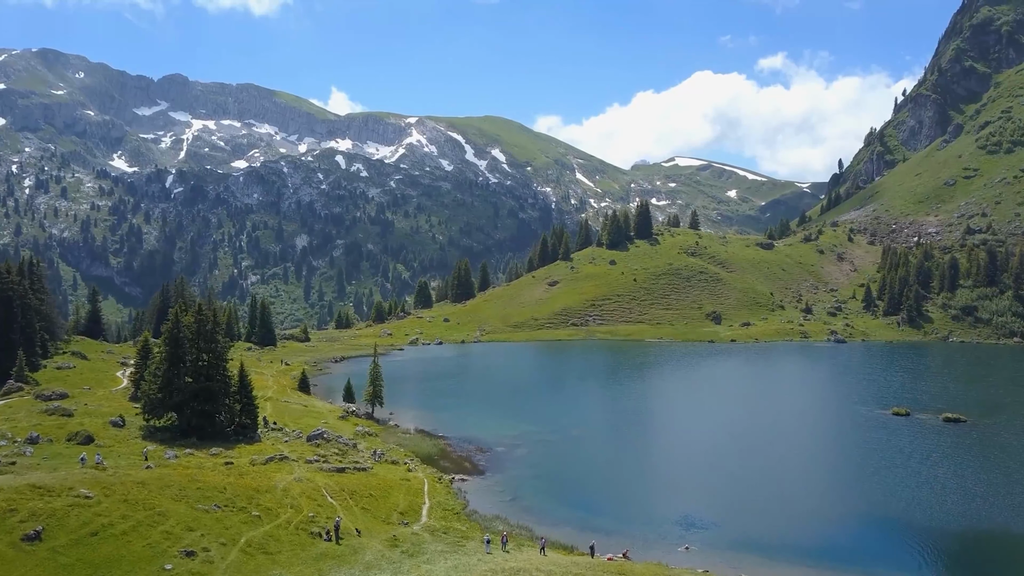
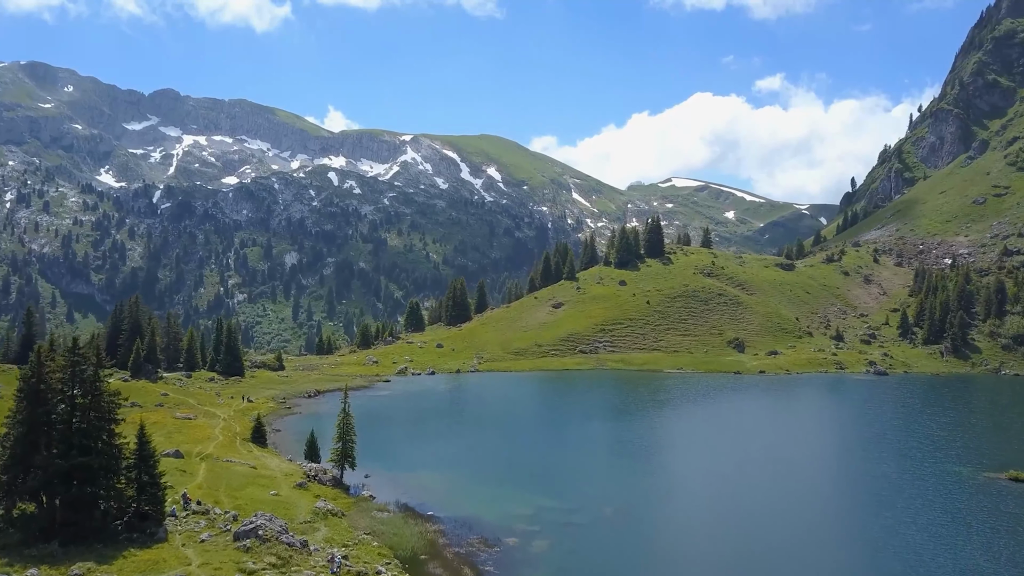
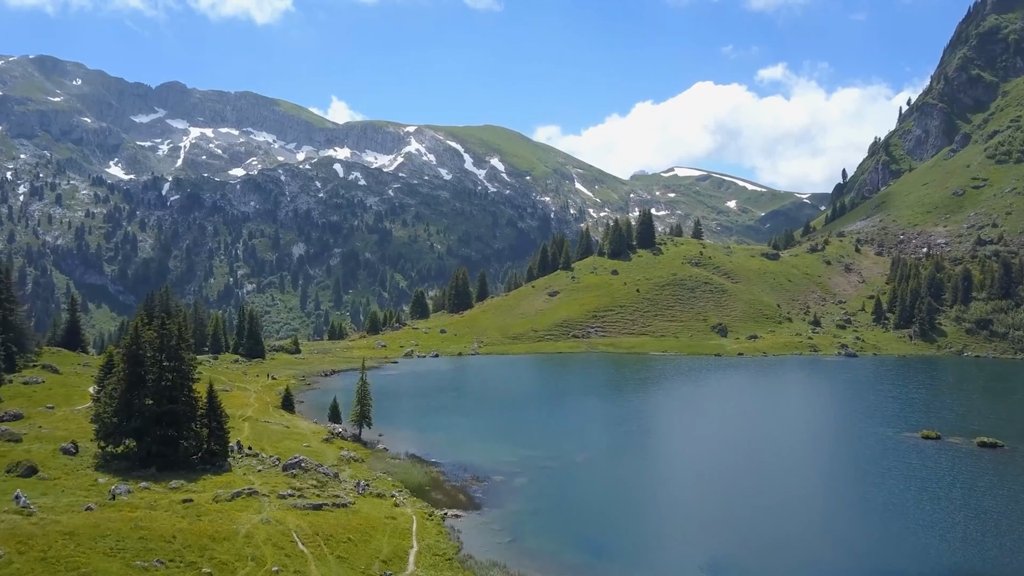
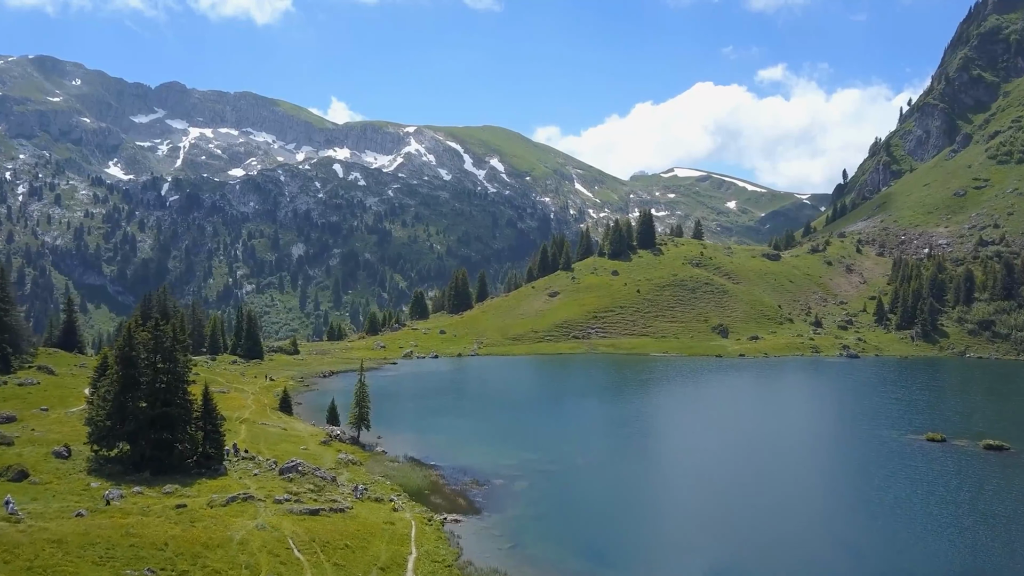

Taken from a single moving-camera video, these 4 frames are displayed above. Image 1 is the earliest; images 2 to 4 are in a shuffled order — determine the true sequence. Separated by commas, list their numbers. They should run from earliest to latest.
3, 4, 2
